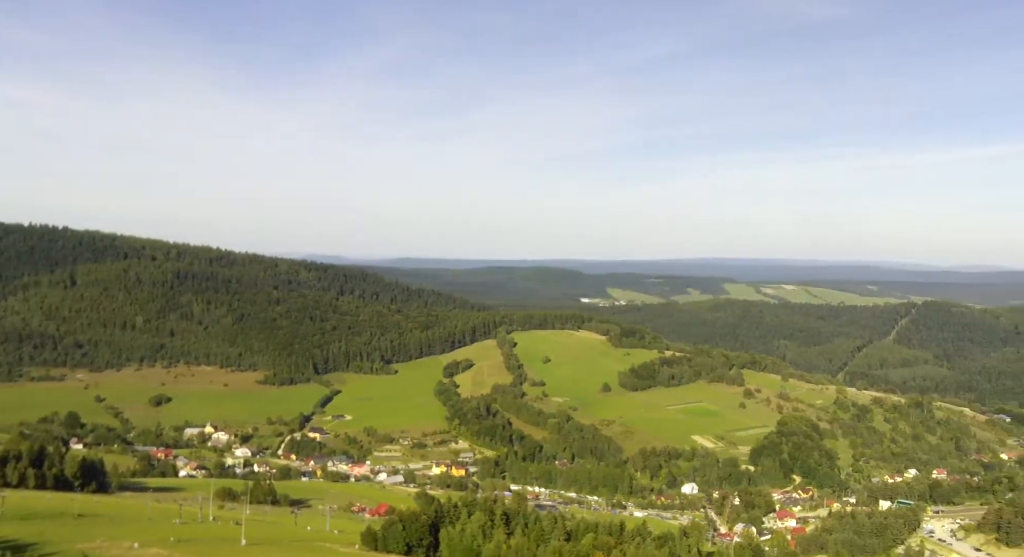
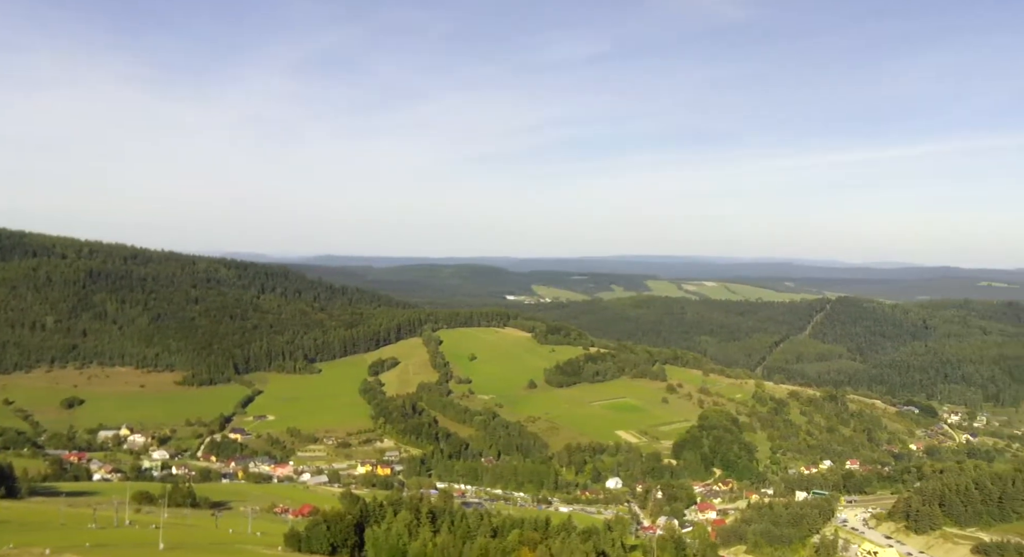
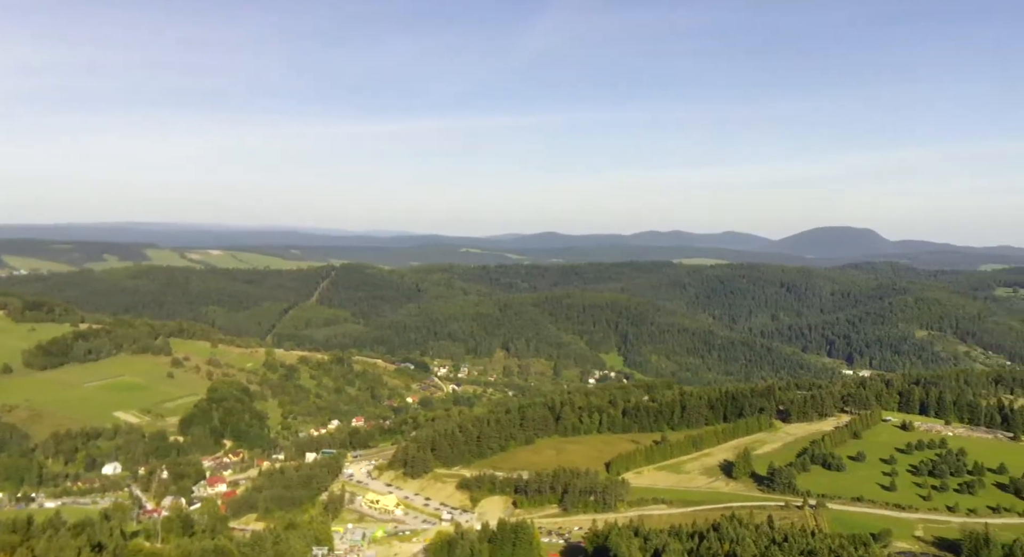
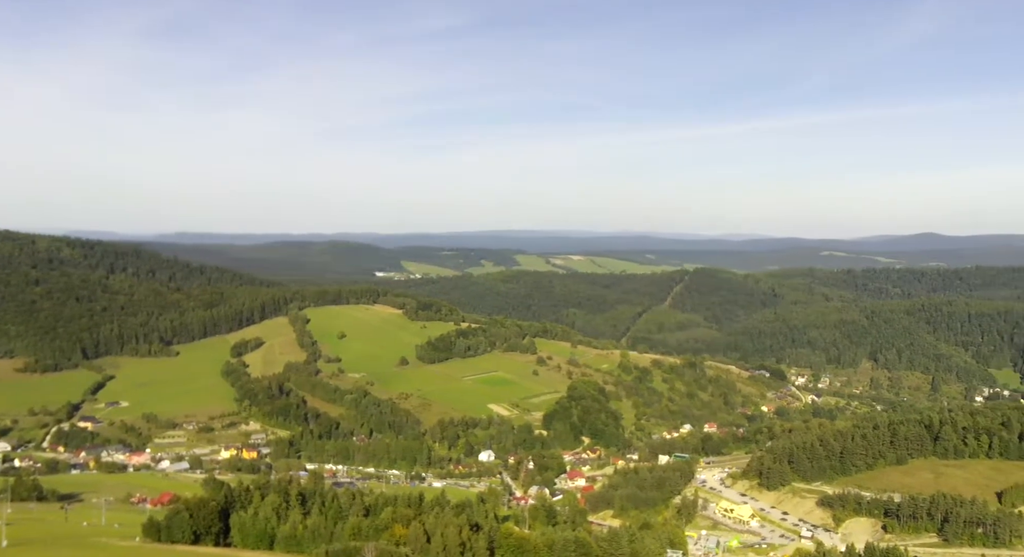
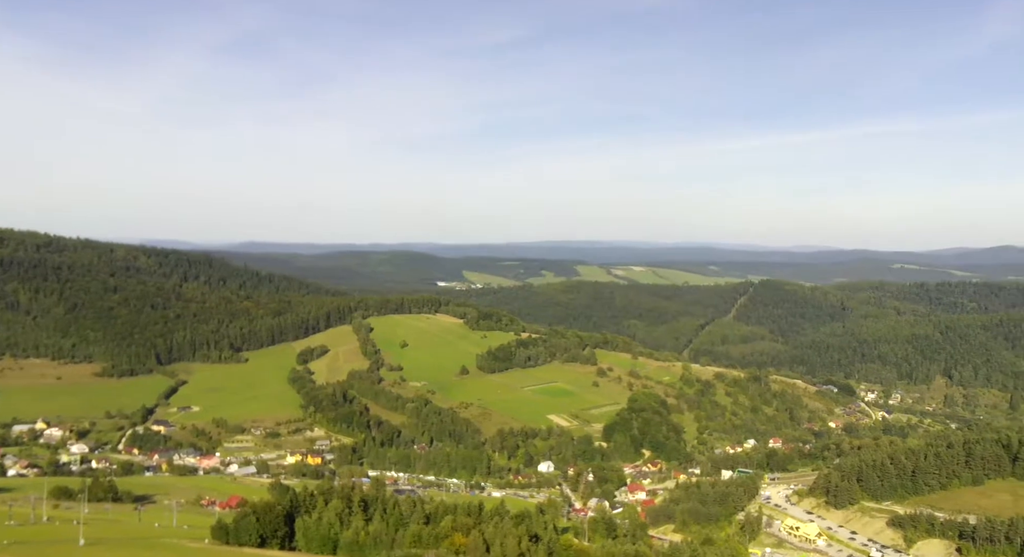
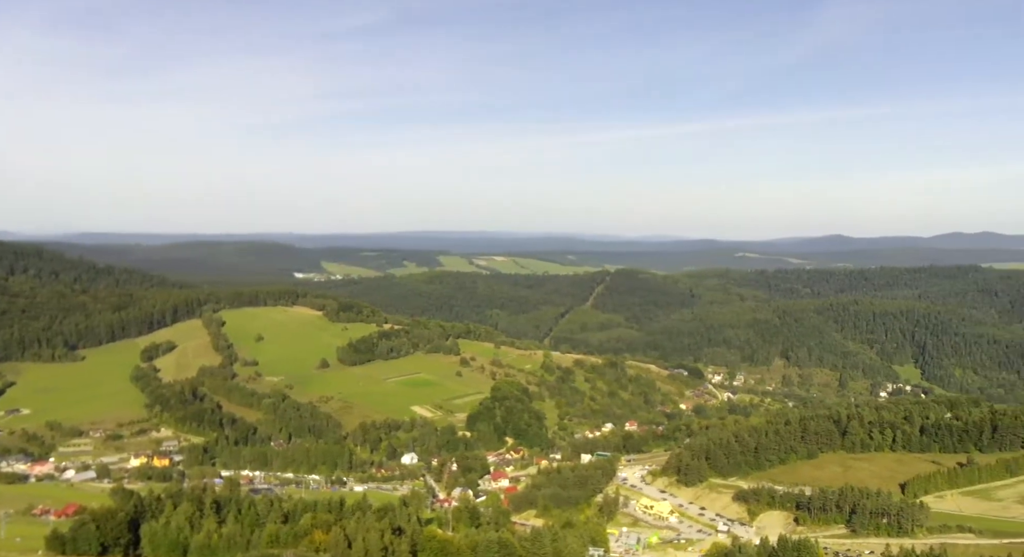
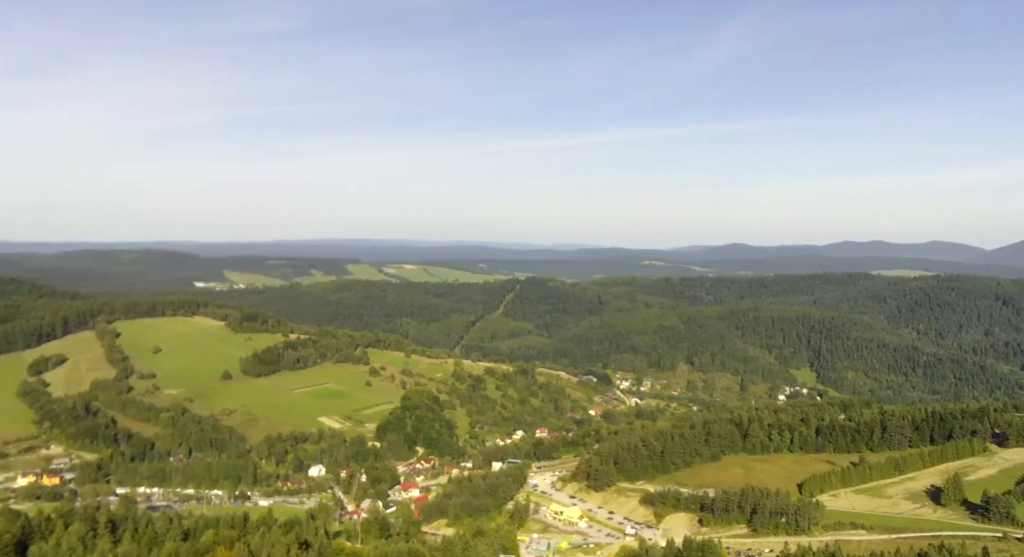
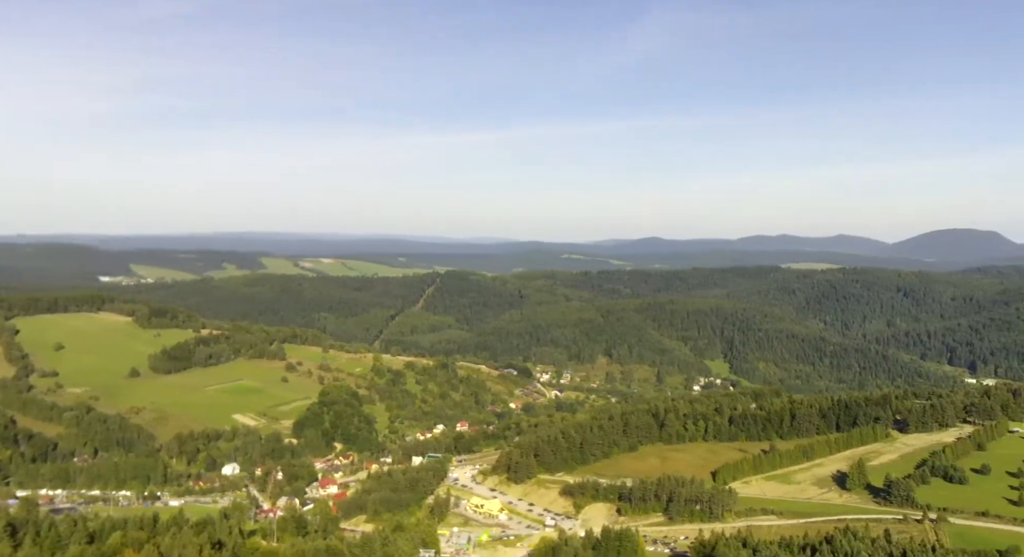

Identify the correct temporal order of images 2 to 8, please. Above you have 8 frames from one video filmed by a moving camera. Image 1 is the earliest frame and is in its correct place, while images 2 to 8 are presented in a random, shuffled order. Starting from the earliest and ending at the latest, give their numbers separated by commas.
2, 5, 4, 6, 7, 8, 3
